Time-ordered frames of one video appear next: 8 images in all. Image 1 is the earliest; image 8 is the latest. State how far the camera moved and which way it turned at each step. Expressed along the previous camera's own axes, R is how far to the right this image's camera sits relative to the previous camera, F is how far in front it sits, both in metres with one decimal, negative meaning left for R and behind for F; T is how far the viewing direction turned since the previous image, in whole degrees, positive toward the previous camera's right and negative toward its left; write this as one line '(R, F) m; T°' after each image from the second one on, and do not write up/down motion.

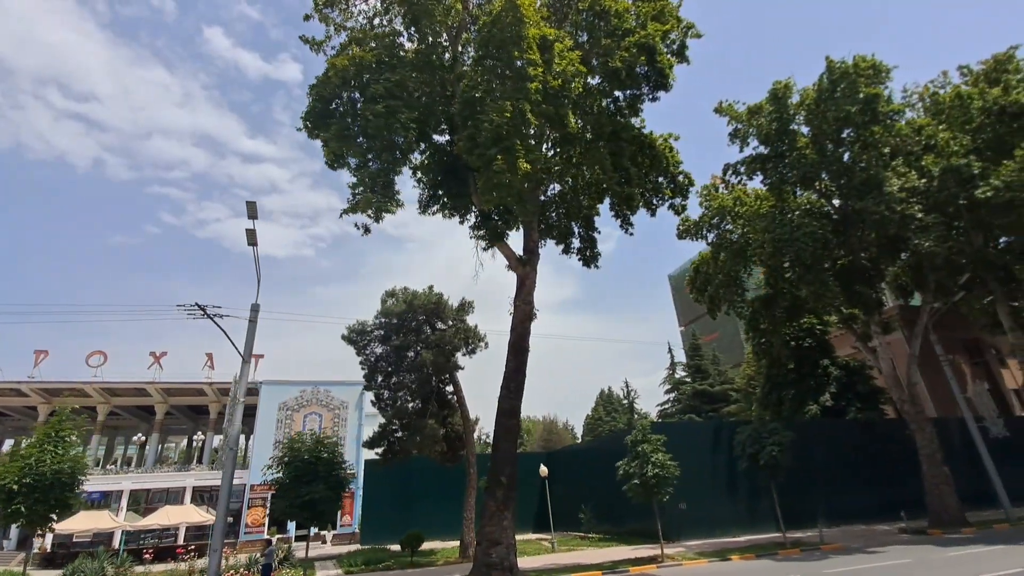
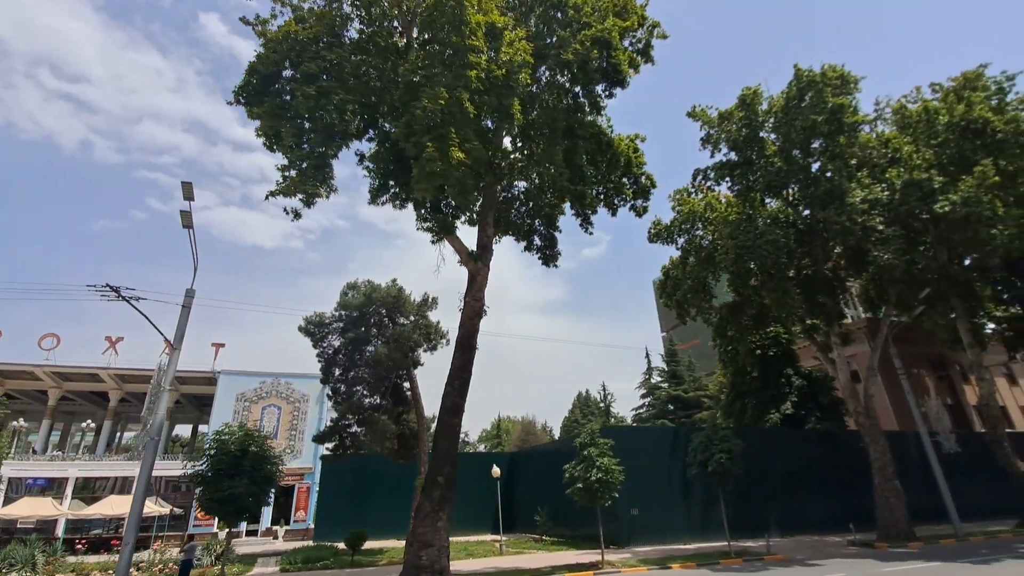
(+1.2, +0.3) m; +1°
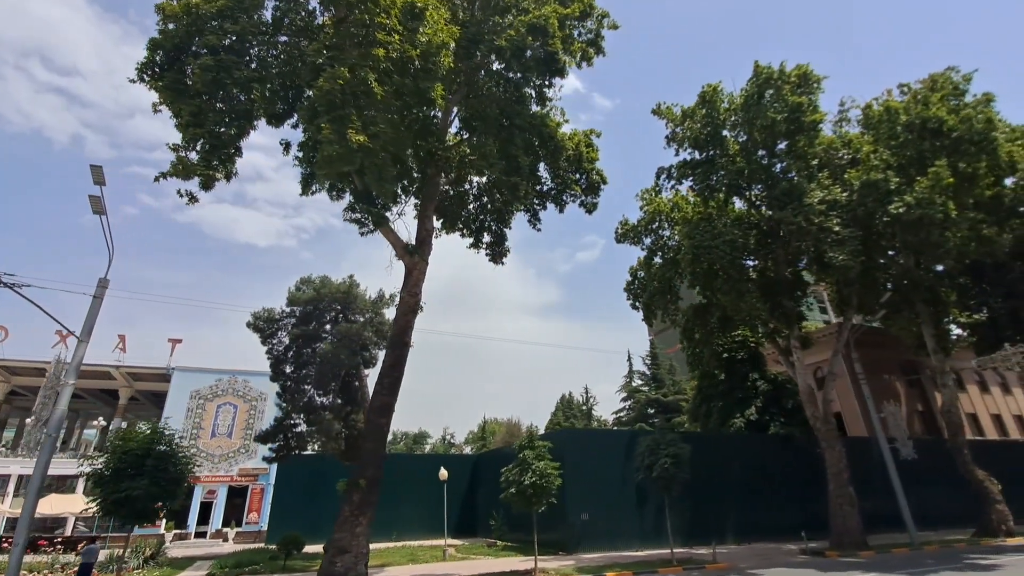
(+1.6, +0.5) m; +1°
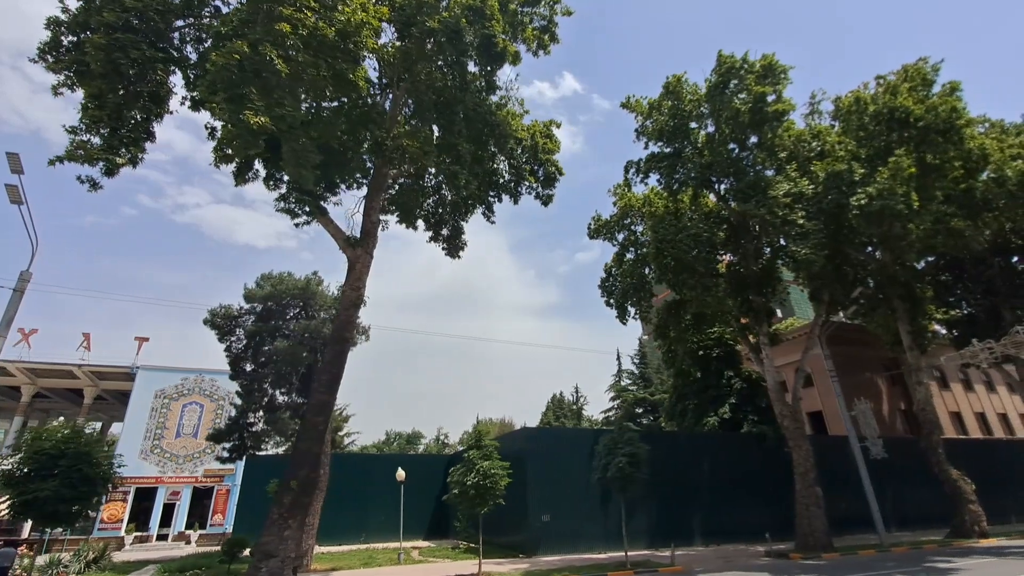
(+1.5, +0.5) m; 0°
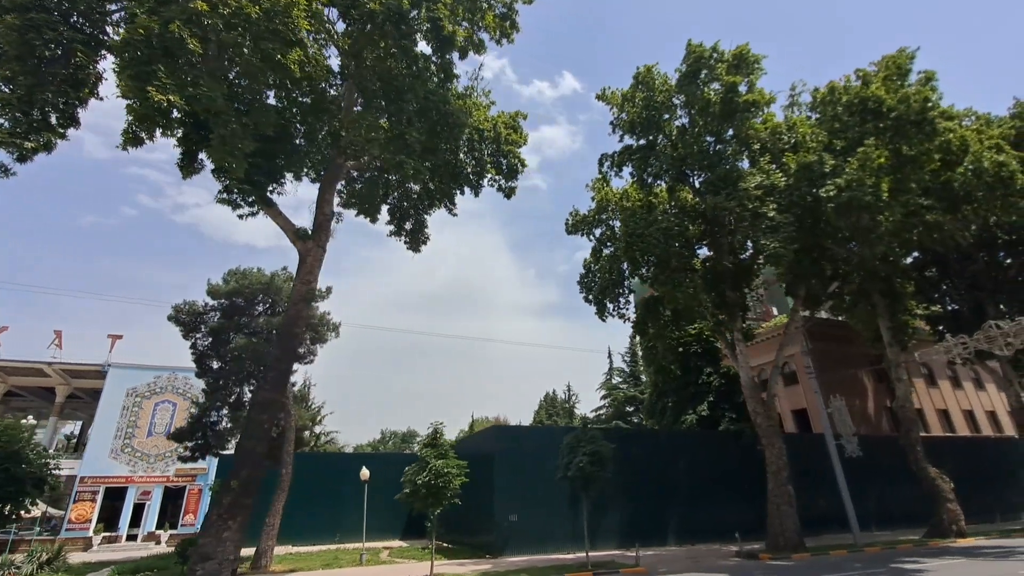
(+1.2, +0.4) m; 0°
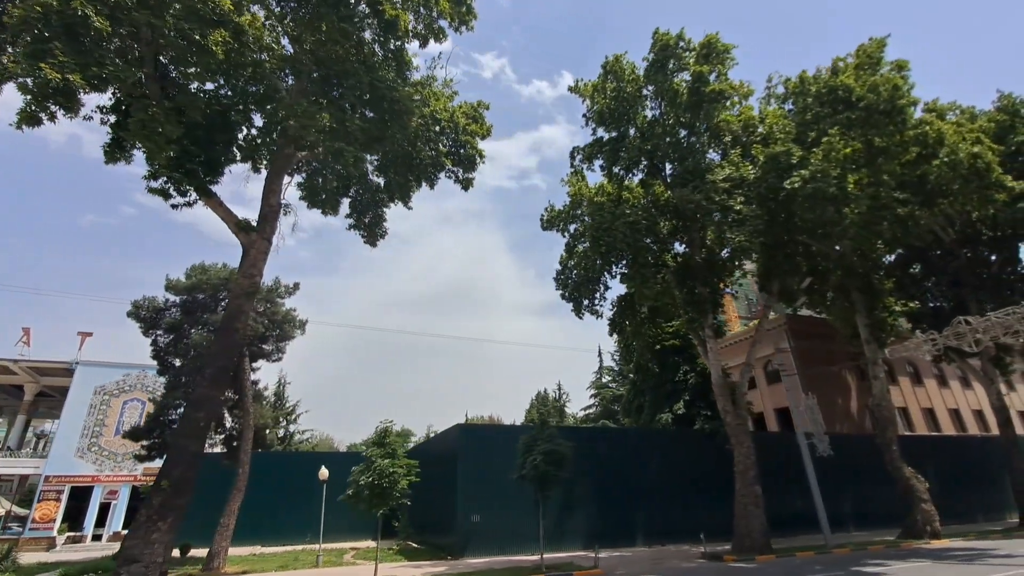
(+1.3, +0.4) m; 0°
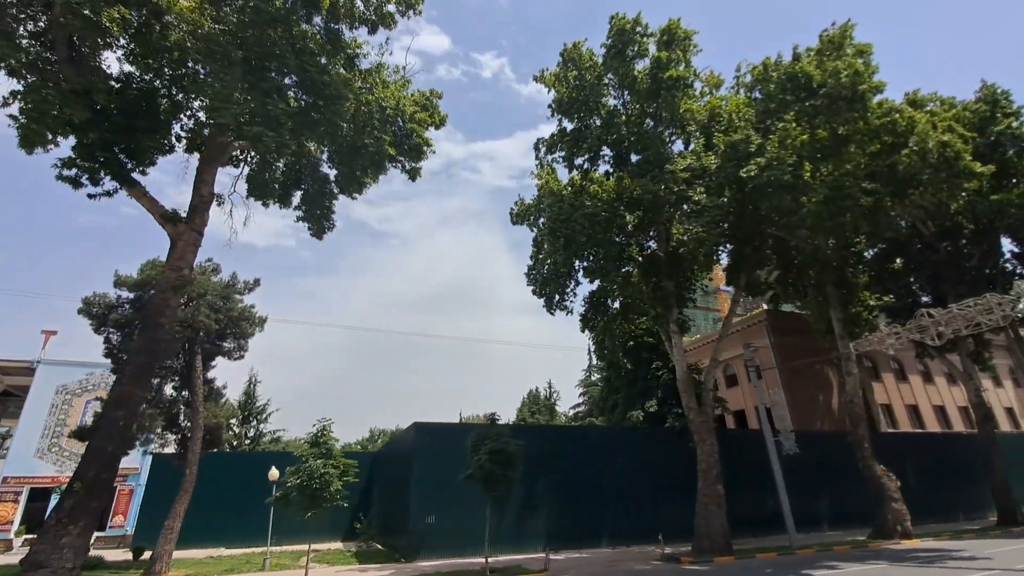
(+1.5, +0.5) m; 0°
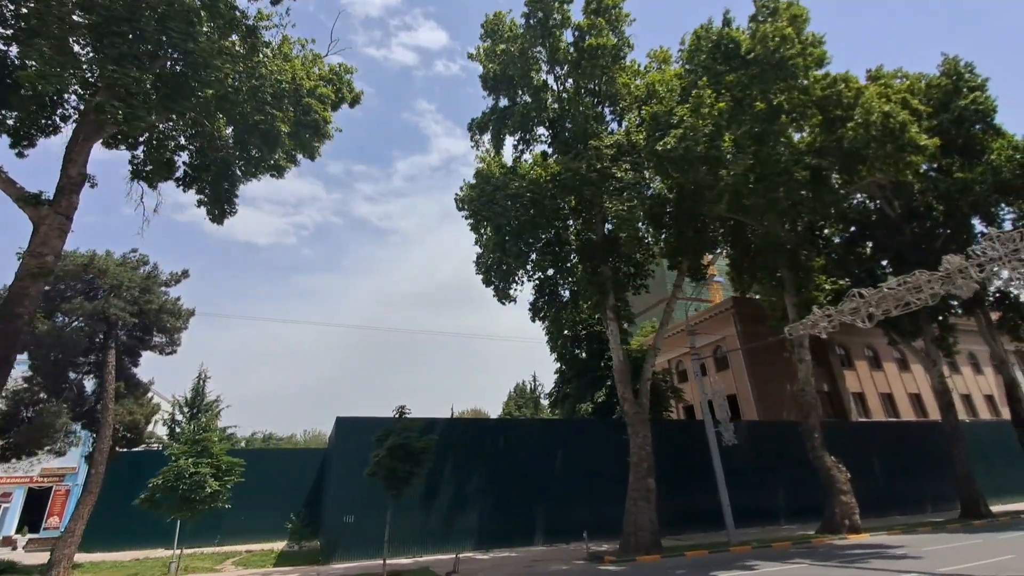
(+2.6, +0.9) m; 0°
